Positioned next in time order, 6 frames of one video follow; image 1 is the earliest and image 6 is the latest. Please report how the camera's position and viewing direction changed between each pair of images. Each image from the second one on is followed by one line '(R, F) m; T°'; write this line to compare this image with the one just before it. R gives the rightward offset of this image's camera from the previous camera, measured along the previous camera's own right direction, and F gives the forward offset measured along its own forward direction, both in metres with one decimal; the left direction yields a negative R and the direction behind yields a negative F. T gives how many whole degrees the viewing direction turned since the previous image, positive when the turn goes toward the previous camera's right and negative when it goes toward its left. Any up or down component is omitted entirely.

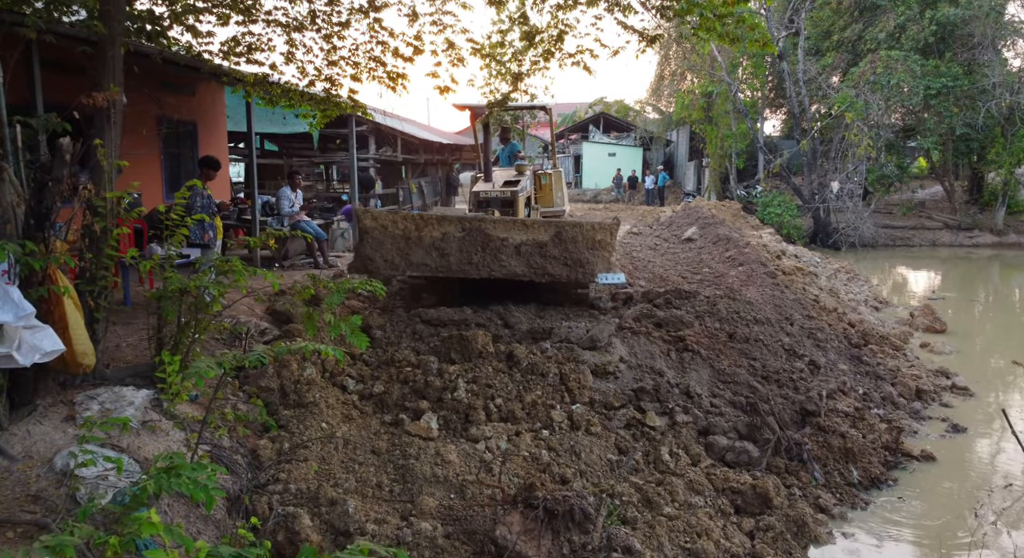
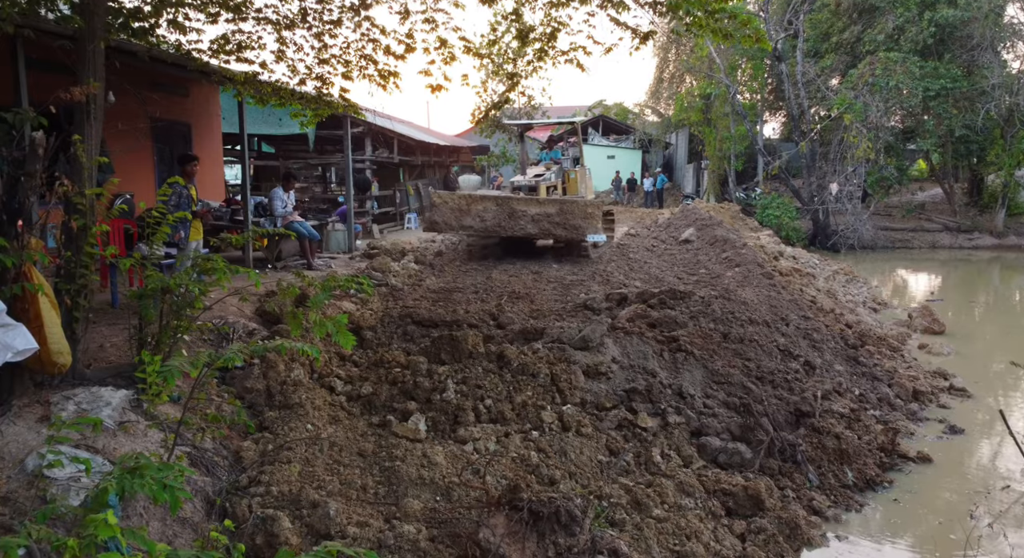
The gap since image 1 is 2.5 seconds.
(+0.1, +0.1) m; 0°
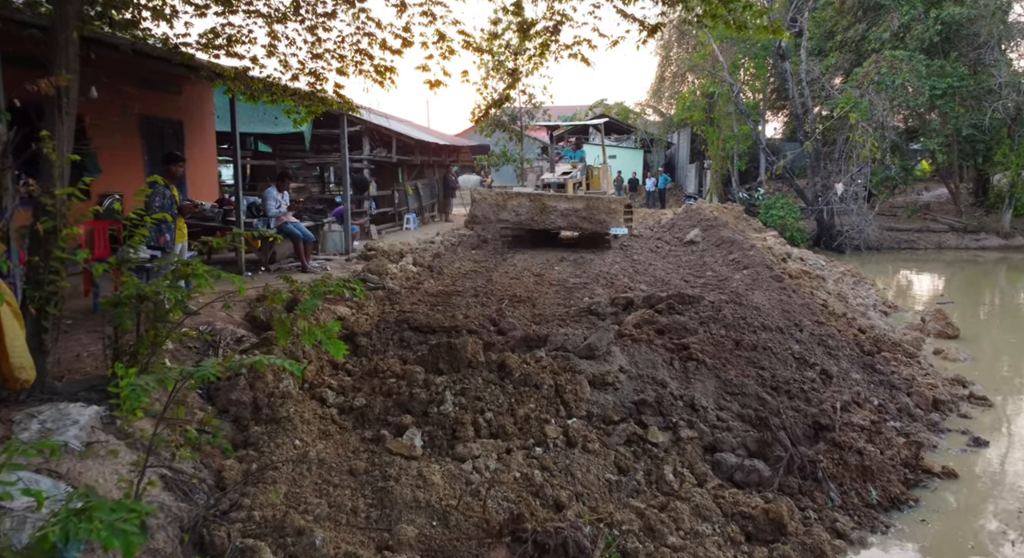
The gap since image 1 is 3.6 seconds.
(0.0, +0.3) m; 0°
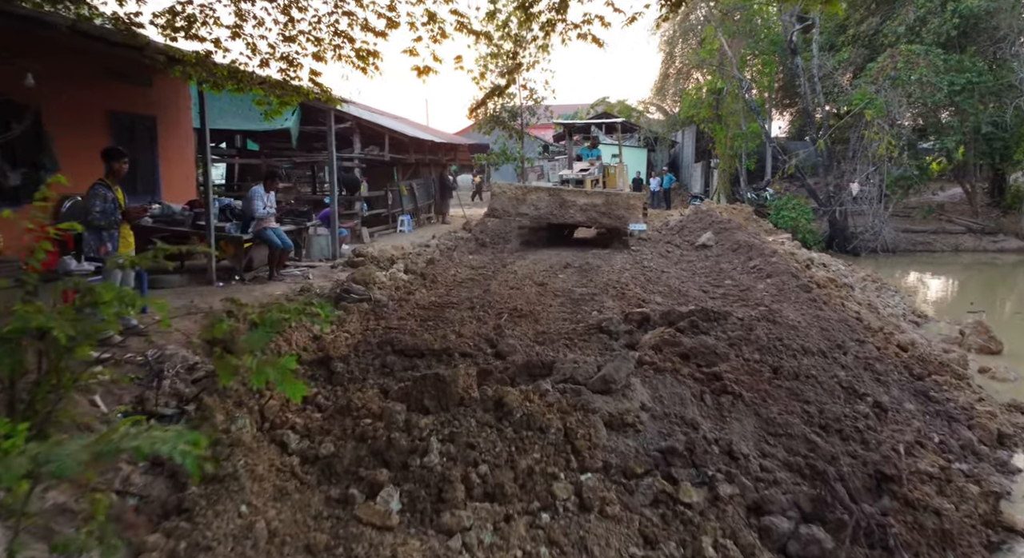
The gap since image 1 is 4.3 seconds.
(0.0, +0.8) m; 0°
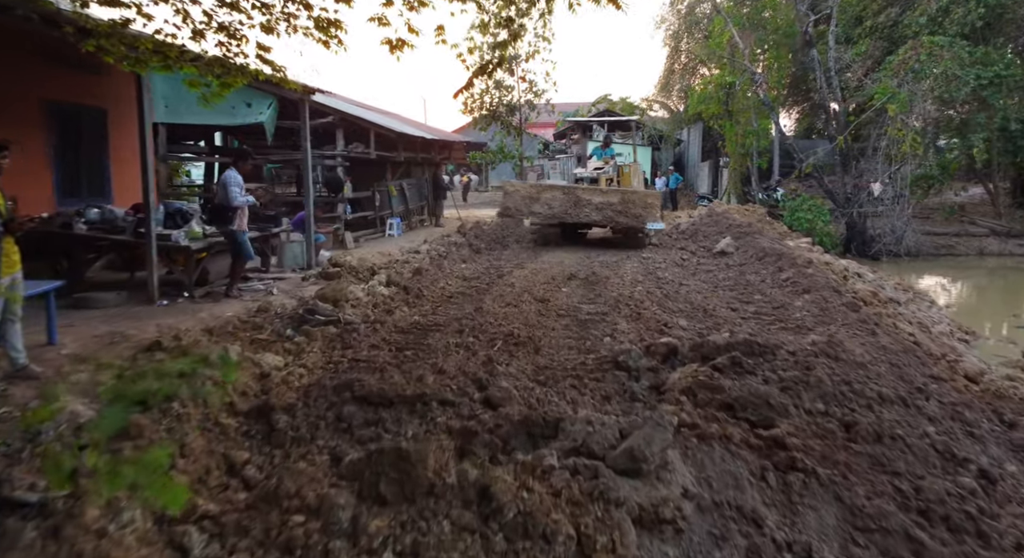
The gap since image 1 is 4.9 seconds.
(0.0, +1.2) m; 0°
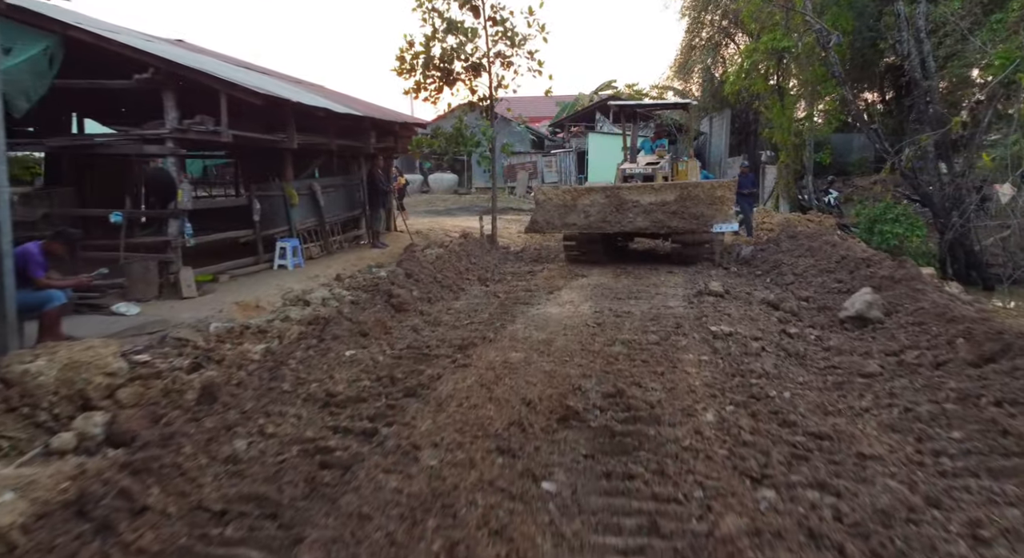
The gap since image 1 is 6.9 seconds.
(+0.5, +5.1) m; 0°
